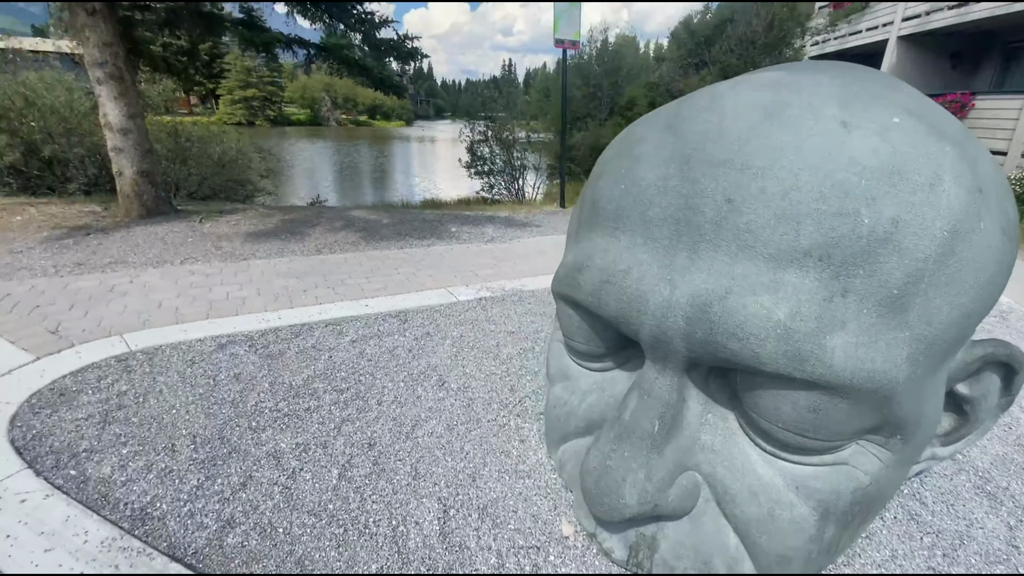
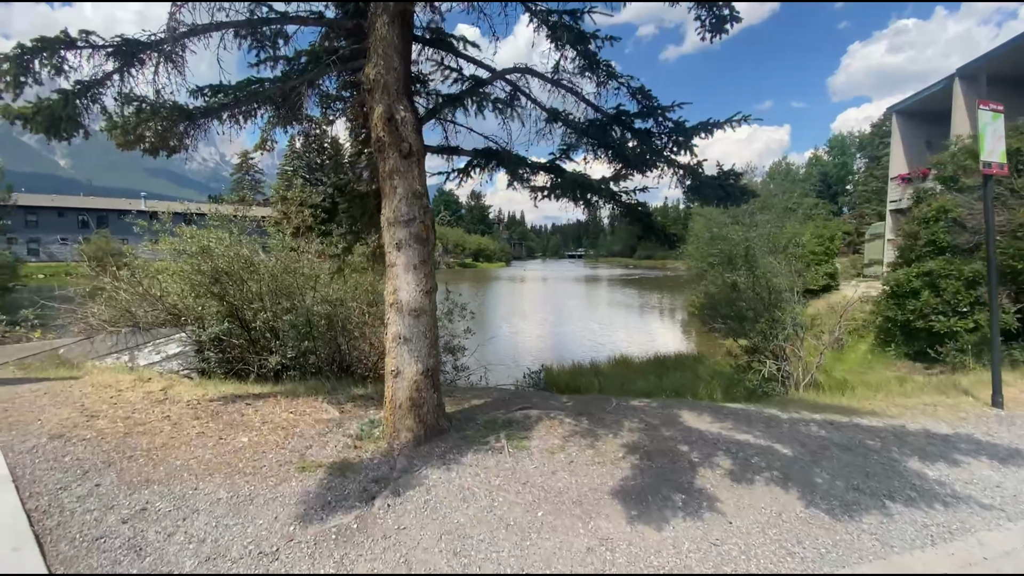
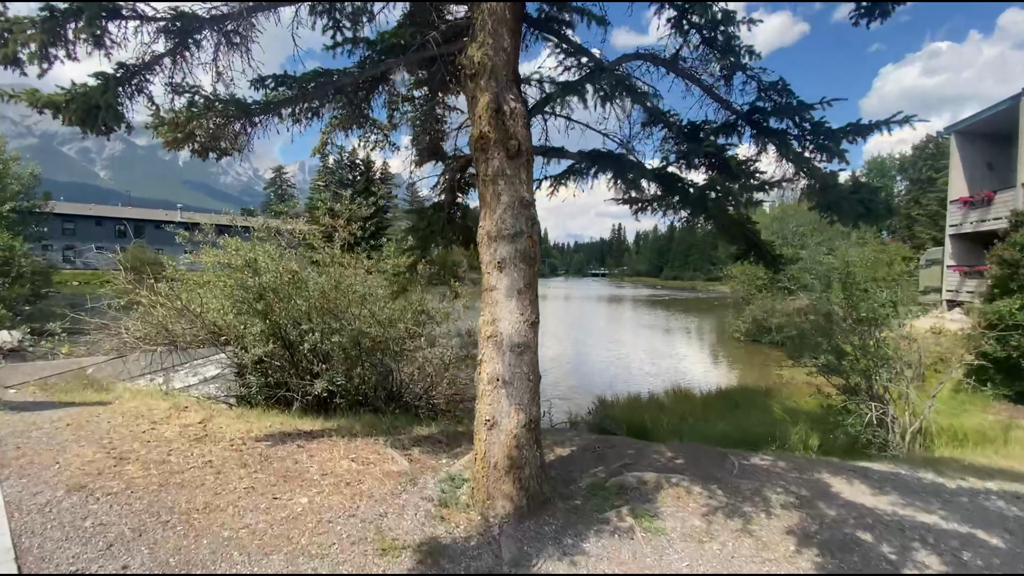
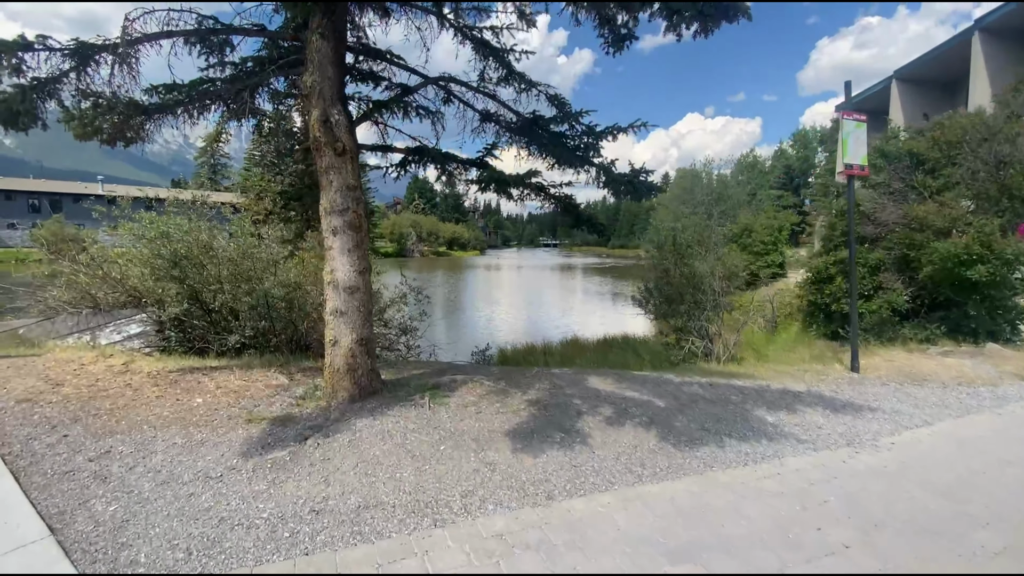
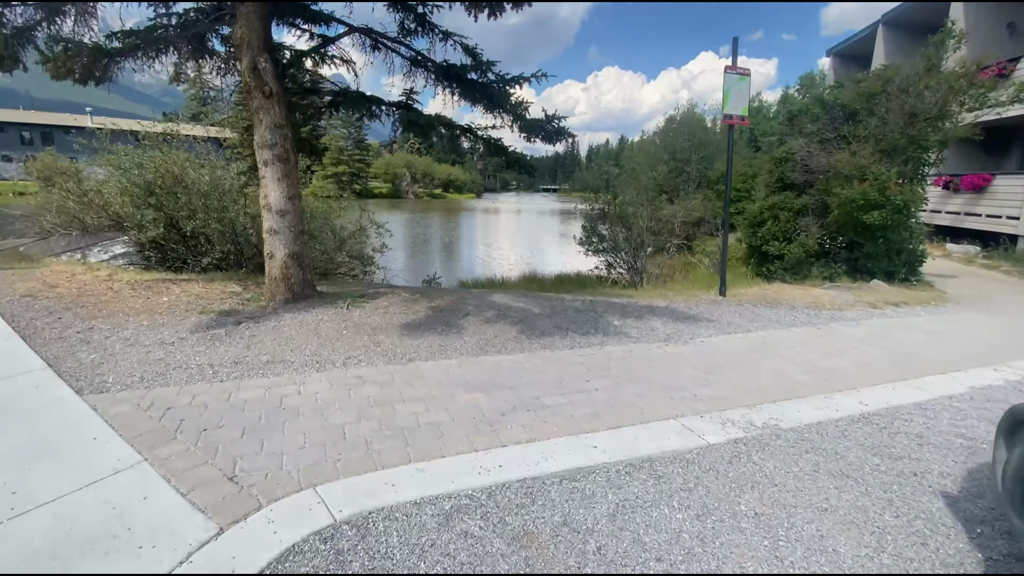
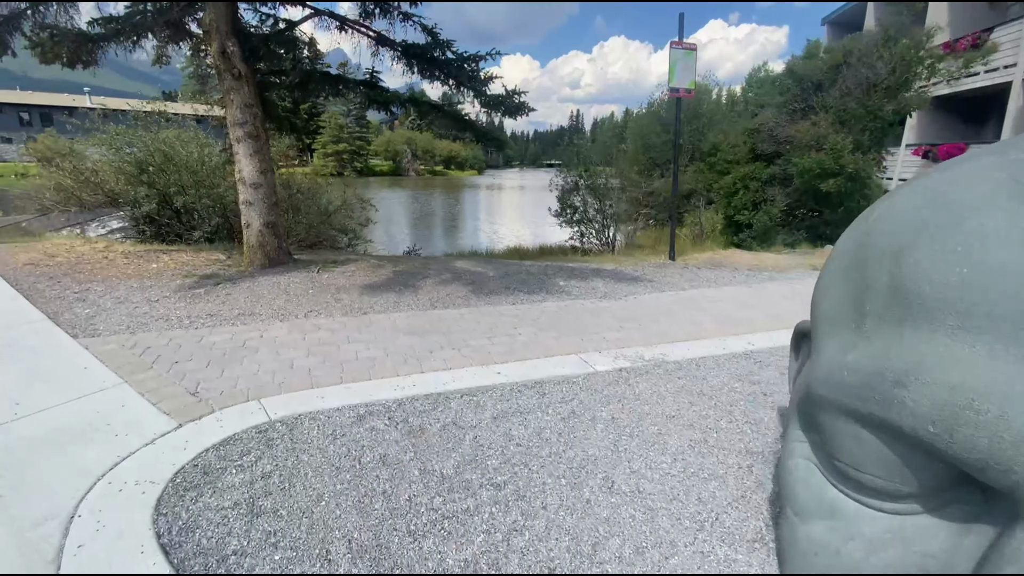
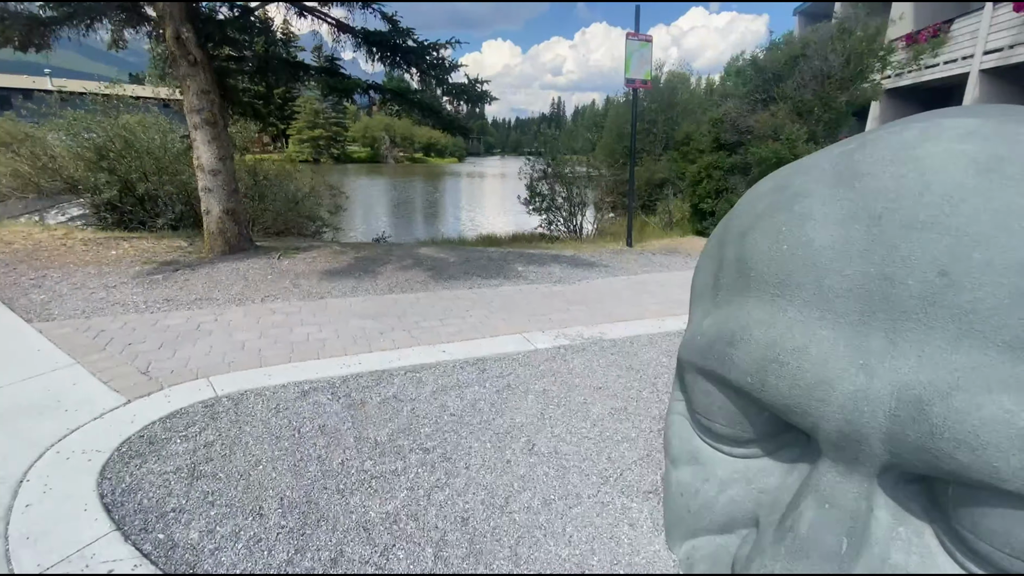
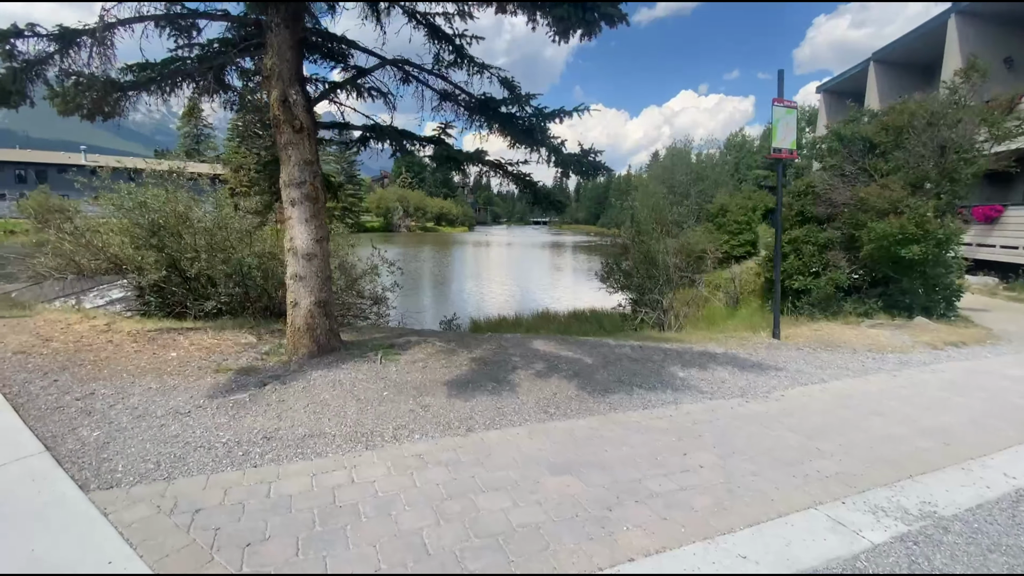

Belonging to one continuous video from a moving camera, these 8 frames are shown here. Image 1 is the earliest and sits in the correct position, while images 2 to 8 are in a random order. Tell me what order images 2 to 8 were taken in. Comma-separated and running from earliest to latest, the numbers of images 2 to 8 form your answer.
7, 6, 5, 8, 4, 2, 3
